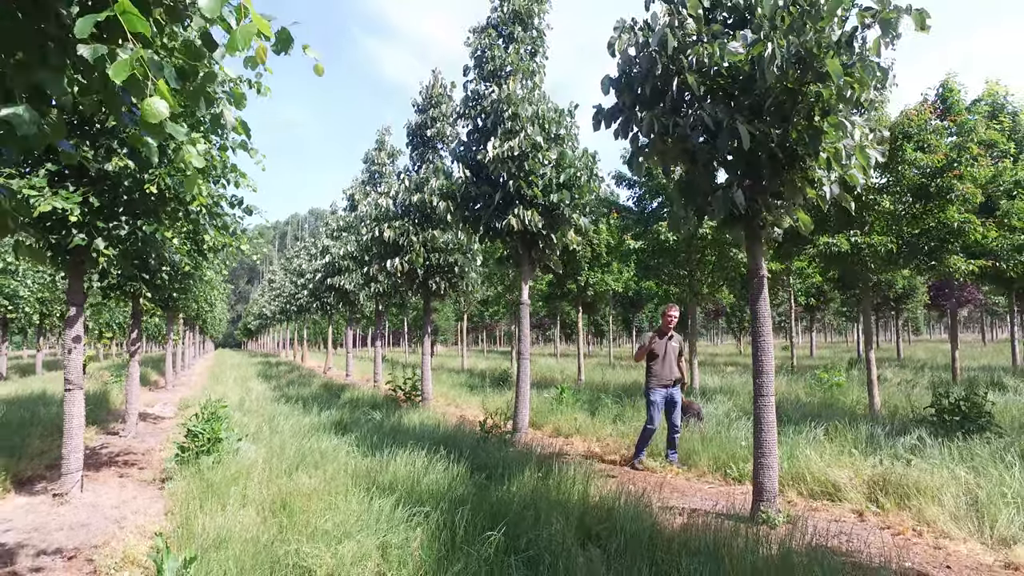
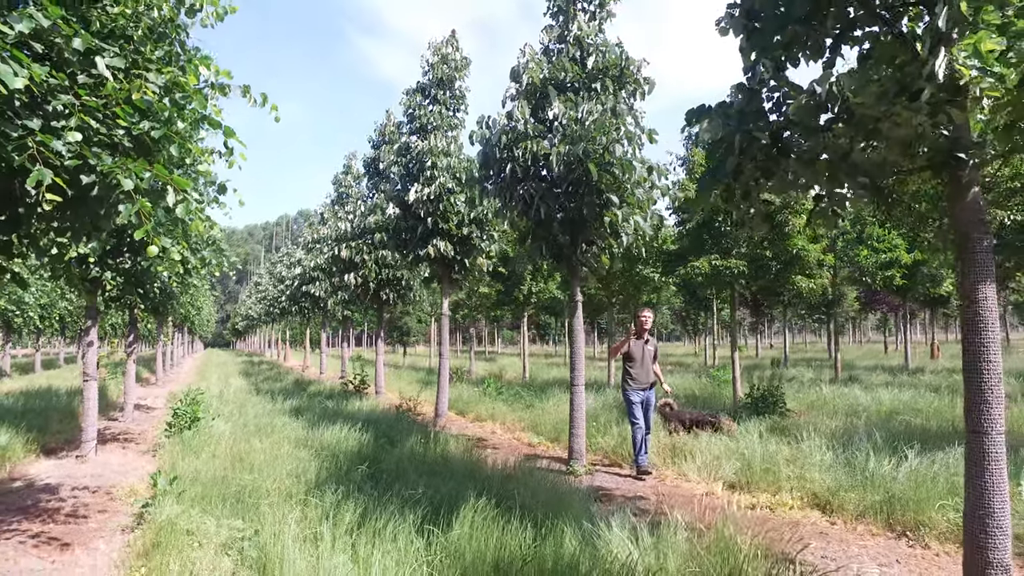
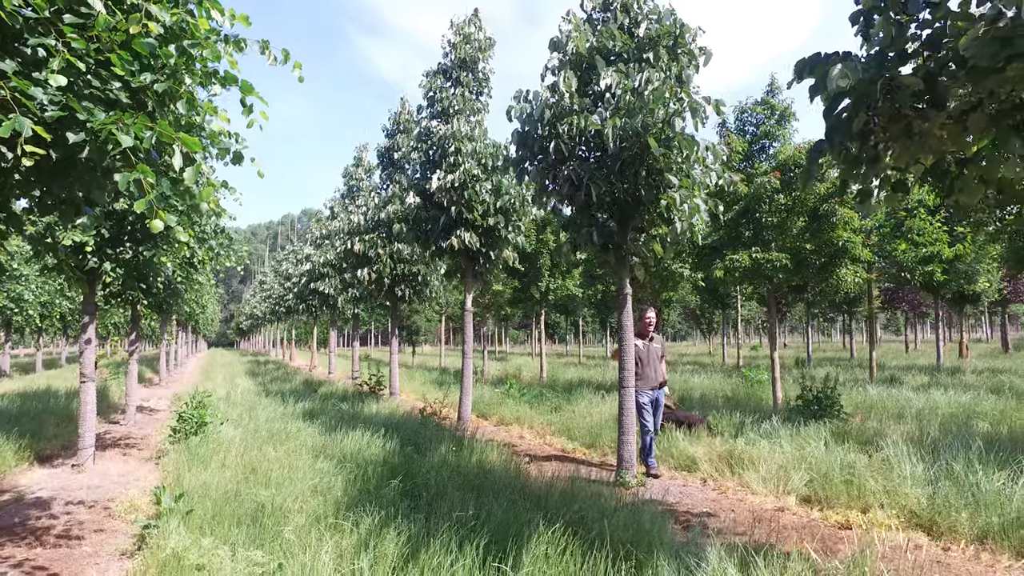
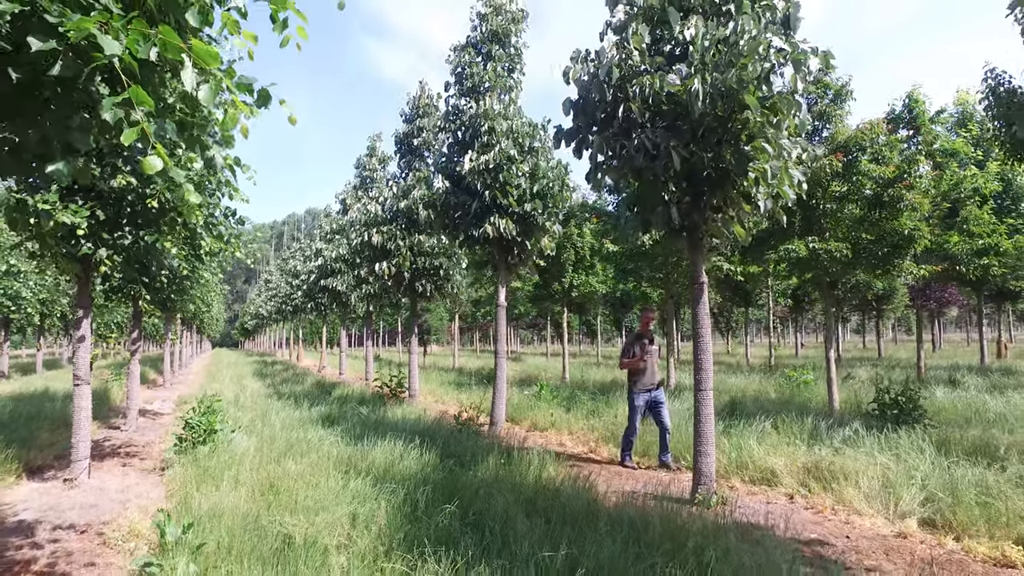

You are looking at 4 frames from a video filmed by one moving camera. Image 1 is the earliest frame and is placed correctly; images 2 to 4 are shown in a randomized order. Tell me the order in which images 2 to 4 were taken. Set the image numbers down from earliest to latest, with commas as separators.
4, 3, 2
